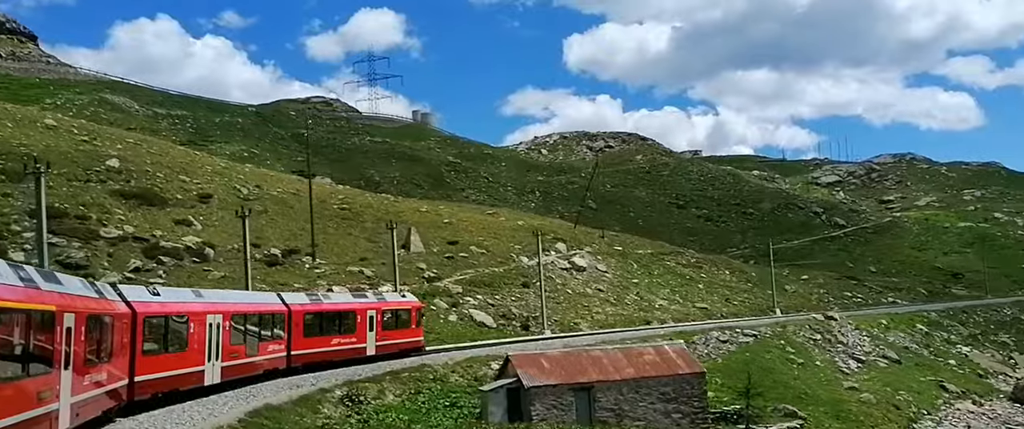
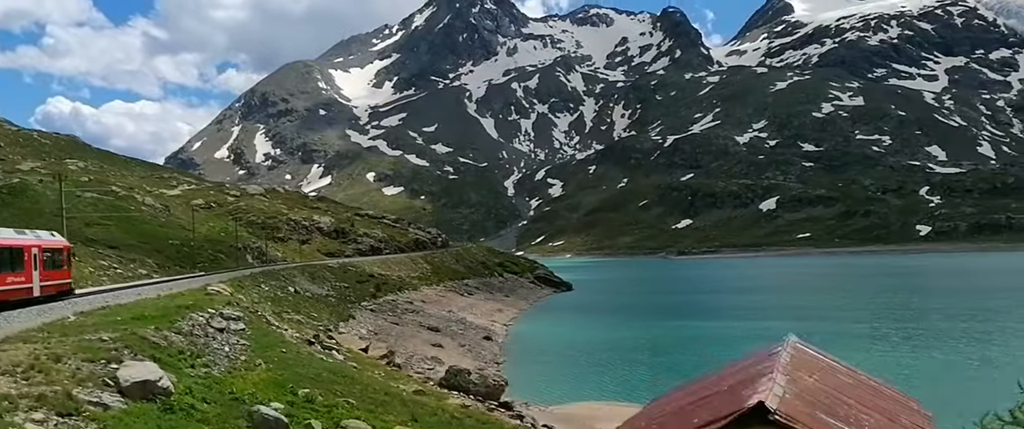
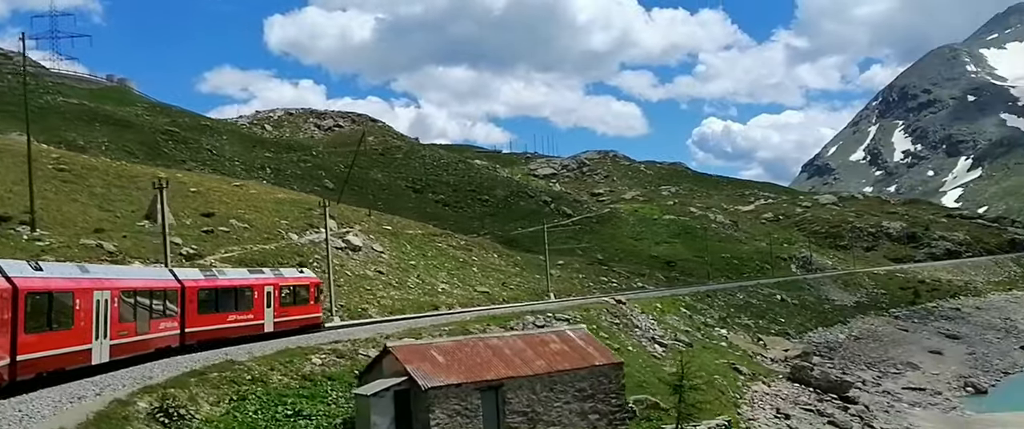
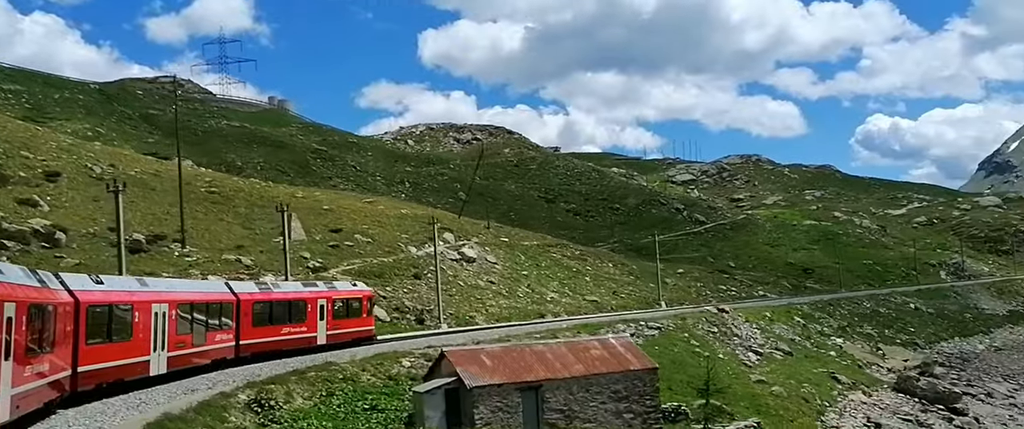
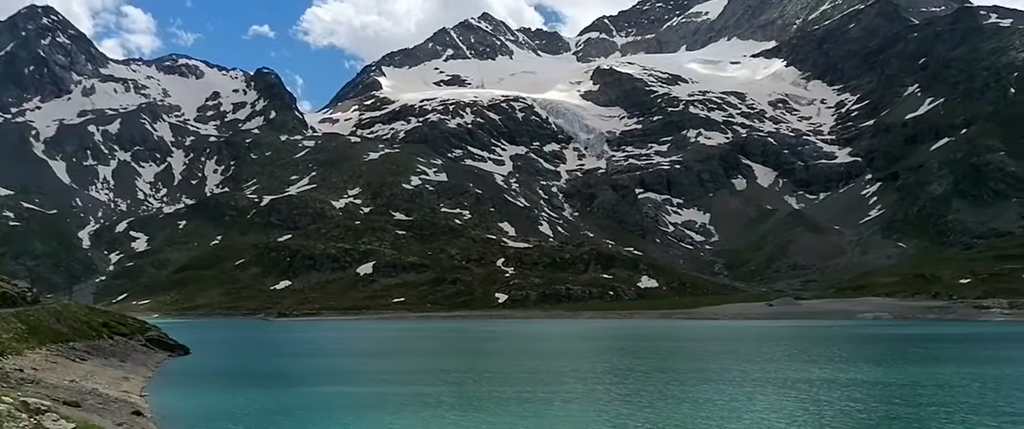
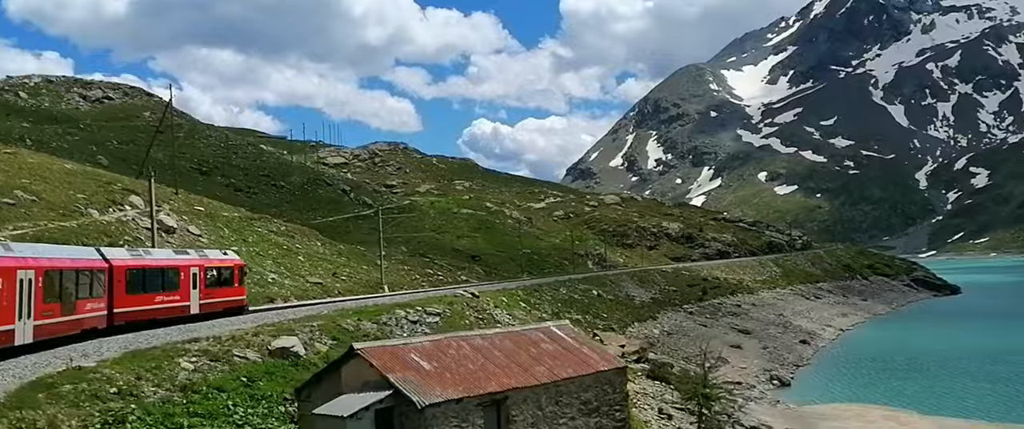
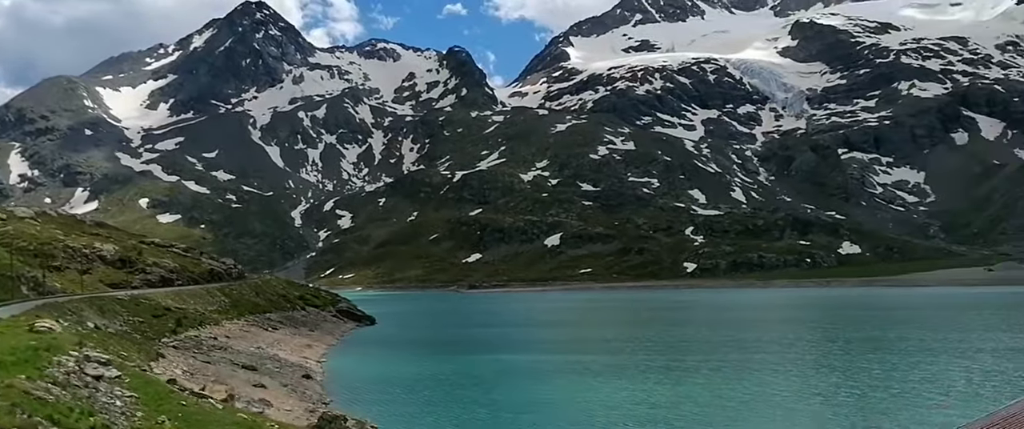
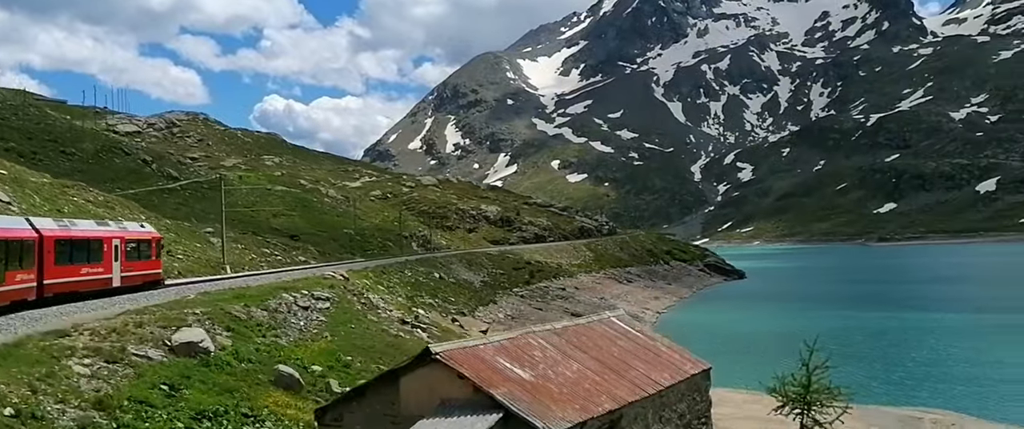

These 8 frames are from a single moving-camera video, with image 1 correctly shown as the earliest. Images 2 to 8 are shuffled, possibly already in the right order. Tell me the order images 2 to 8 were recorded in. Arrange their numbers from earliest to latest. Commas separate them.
4, 3, 6, 8, 2, 7, 5
